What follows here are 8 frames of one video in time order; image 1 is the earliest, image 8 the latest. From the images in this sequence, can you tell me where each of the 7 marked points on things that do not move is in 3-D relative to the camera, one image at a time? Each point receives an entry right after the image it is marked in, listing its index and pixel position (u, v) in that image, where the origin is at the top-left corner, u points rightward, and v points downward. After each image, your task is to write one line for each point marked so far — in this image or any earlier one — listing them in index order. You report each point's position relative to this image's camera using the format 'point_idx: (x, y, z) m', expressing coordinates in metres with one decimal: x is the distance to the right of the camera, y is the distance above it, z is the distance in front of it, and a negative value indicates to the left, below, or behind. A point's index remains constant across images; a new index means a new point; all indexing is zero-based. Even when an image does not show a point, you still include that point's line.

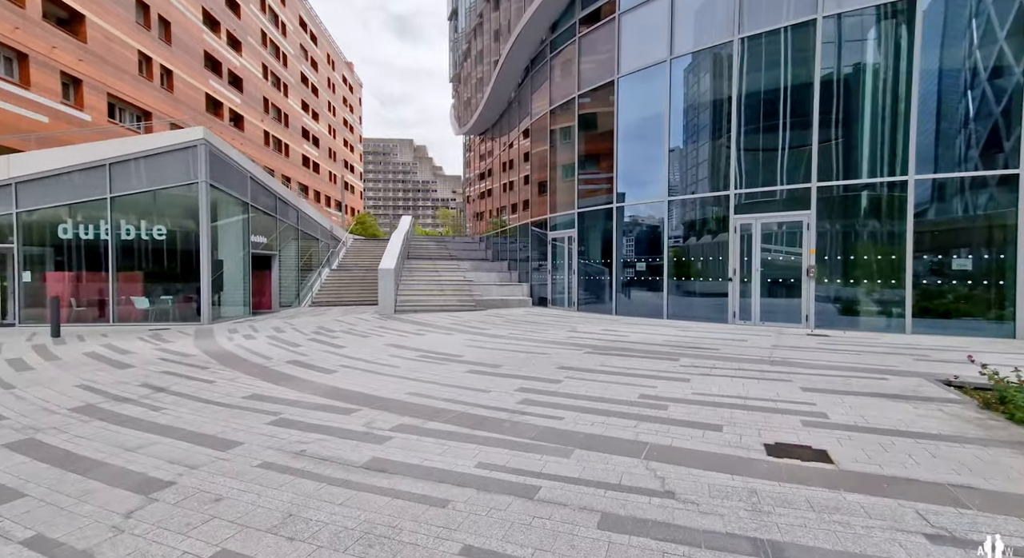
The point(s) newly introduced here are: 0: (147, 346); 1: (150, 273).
0: (-6.0, -1.1, +7.8) m
1: (-9.6, +0.2, +12.9) m
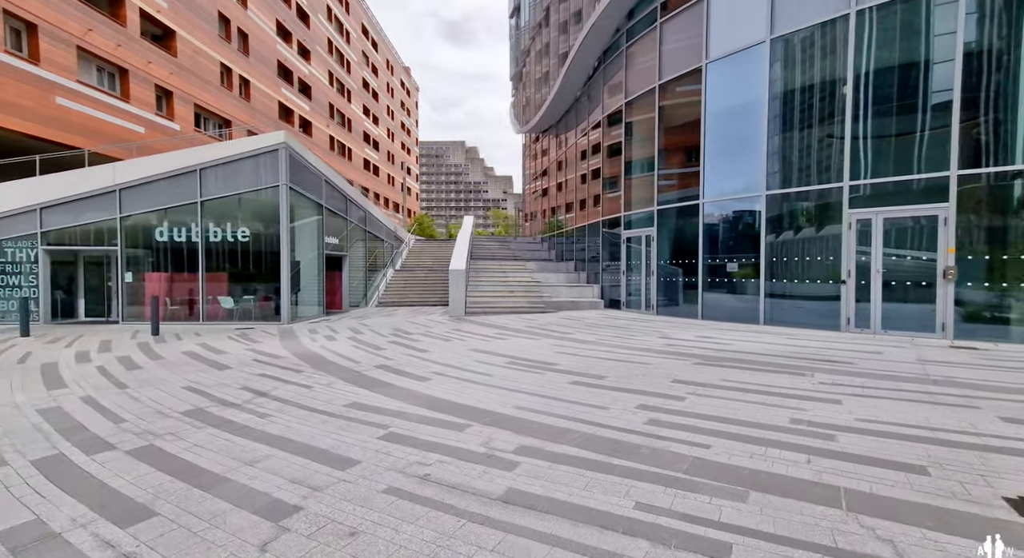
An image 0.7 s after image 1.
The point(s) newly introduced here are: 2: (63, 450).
0: (-4.6, -1.1, +8.0) m
1: (-7.7, +0.1, +13.4) m
2: (-3.2, -1.2, +3.4) m
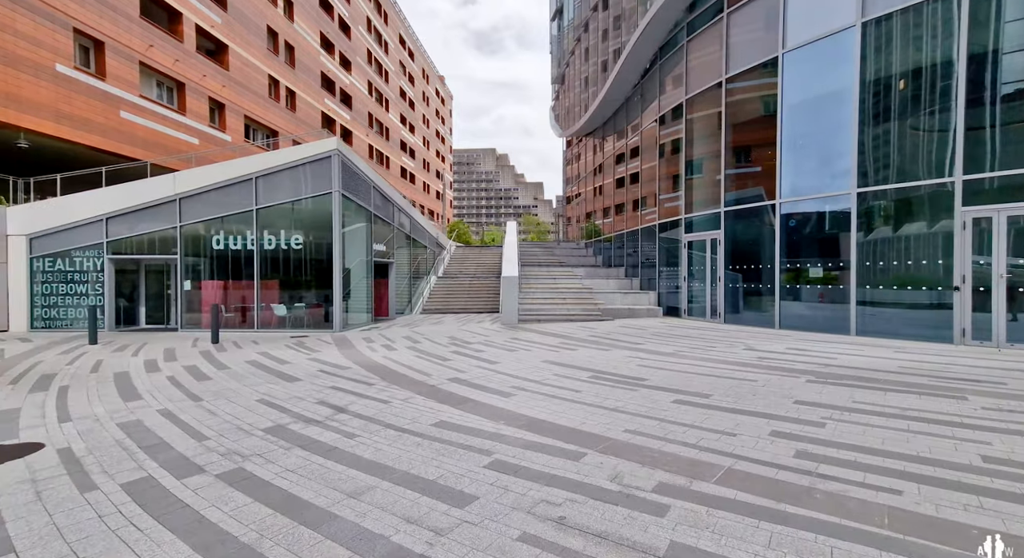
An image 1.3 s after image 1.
0: (-3.5, -1.3, +7.9) m
1: (-6.2, -0.1, +13.5) m
2: (-2.4, -1.3, +3.2) m
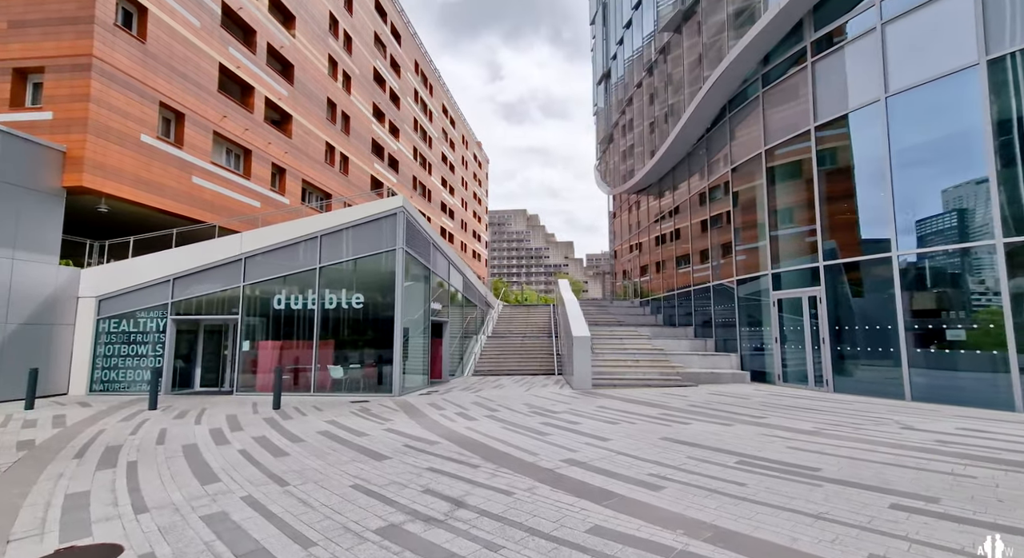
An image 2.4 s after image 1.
0: (-2.1, -2.2, +7.2) m
1: (-4.5, -1.7, +13.1) m
2: (-1.3, -1.7, +2.5) m
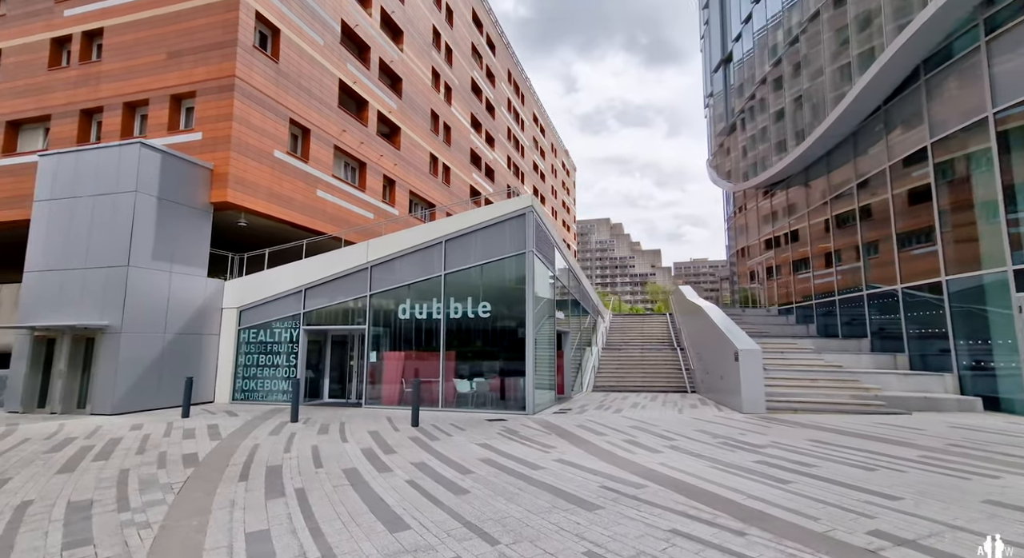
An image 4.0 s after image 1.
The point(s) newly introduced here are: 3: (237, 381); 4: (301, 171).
0: (+0.3, -2.3, +6.2) m
1: (-1.0, -1.9, +12.5) m
2: (+0.3, -1.6, +1.4) m
3: (-8.5, -3.2, +14.7) m
4: (-7.4, +3.8, +16.8) m
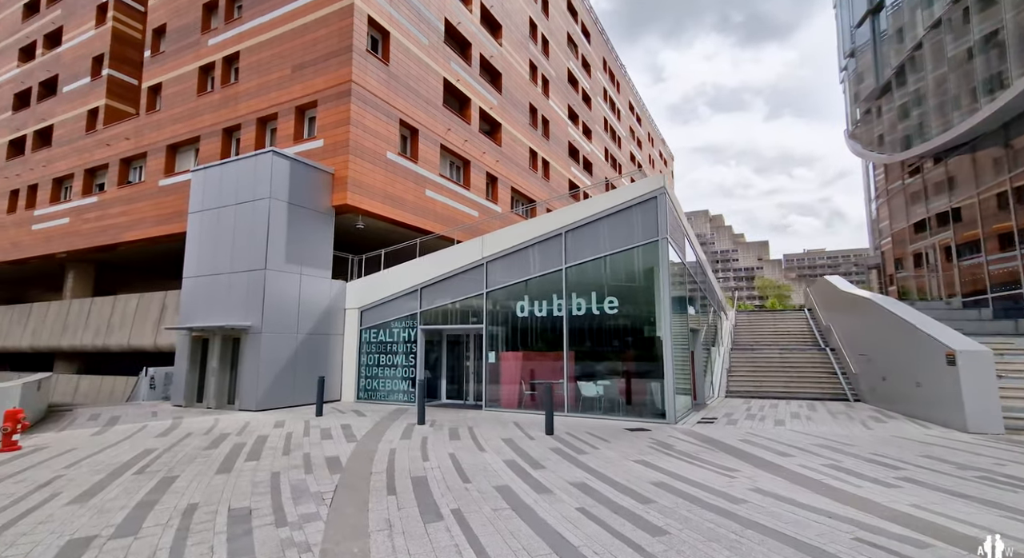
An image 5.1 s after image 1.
0: (+2.3, -2.2, +5.1) m
1: (+2.1, -1.8, +11.5) m
2: (+1.3, -1.5, +0.4) m
3: (-4.8, -3.2, +15.1) m
4: (-3.5, +3.8, +16.9) m
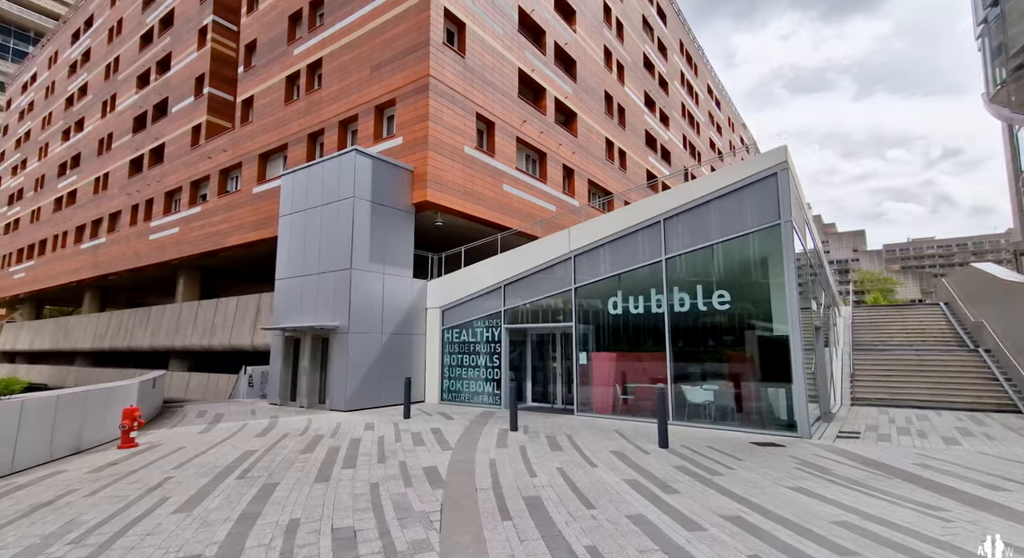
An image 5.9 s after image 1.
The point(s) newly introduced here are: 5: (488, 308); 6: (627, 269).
0: (+3.5, -2.0, +3.9) m
1: (+4.2, -1.6, +10.2) m
2: (+1.9, -1.4, -0.6) m
3: (-2.1, -3.2, +14.8) m
4: (-0.7, +3.9, +16.4) m
5: (-0.7, -0.9, +14.1) m
6: (+2.7, +0.2, +11.4) m
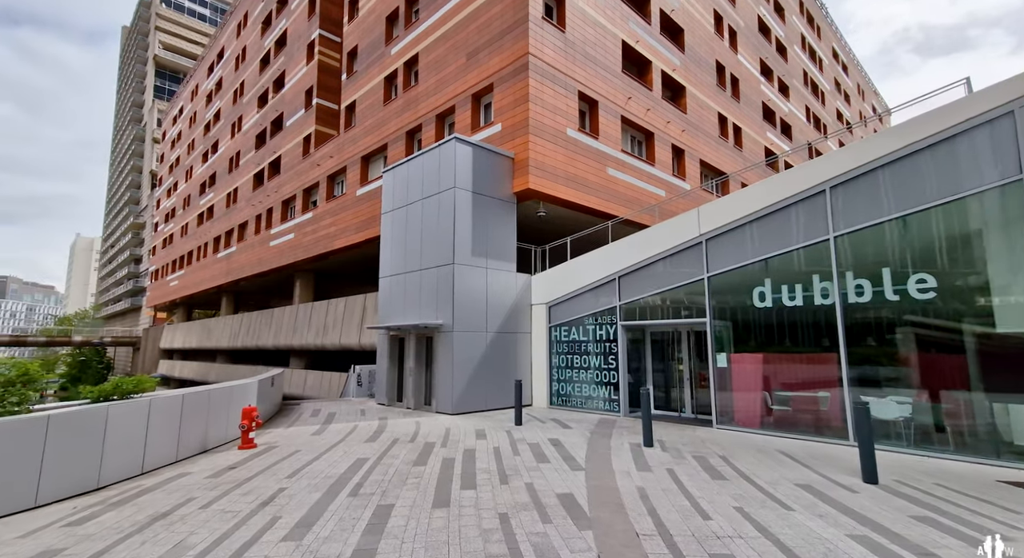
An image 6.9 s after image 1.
0: (+4.6, -1.8, +1.9) m
1: (+6.5, -1.3, +8.0) m
2: (+2.2, -1.2, -2.3) m
3: (+1.2, -3.0, +13.7) m
4: (+2.7, +4.1, +15.0) m
5: (+2.3, -0.7, +12.7) m
6: (+5.2, +0.5, +9.4) m
